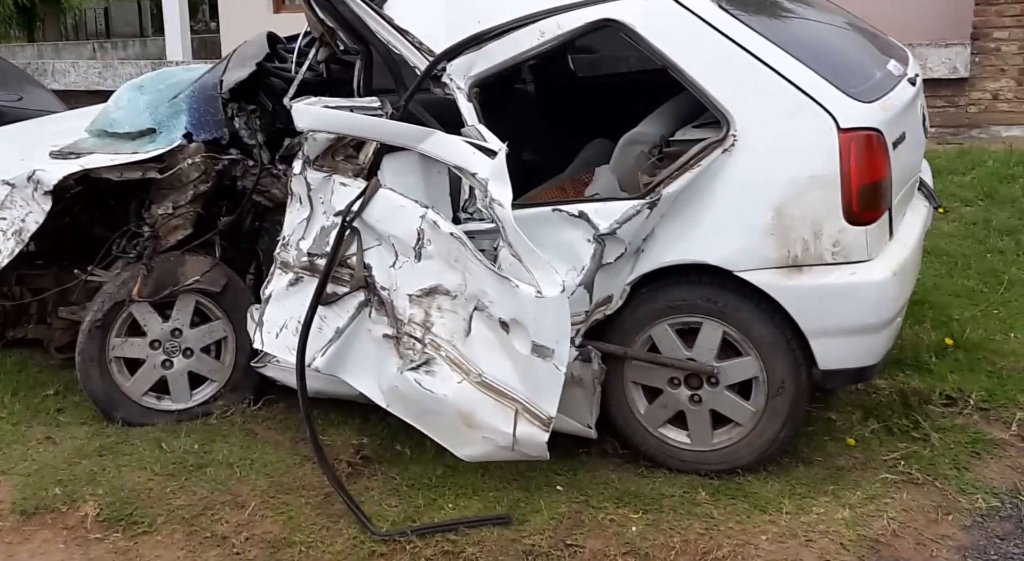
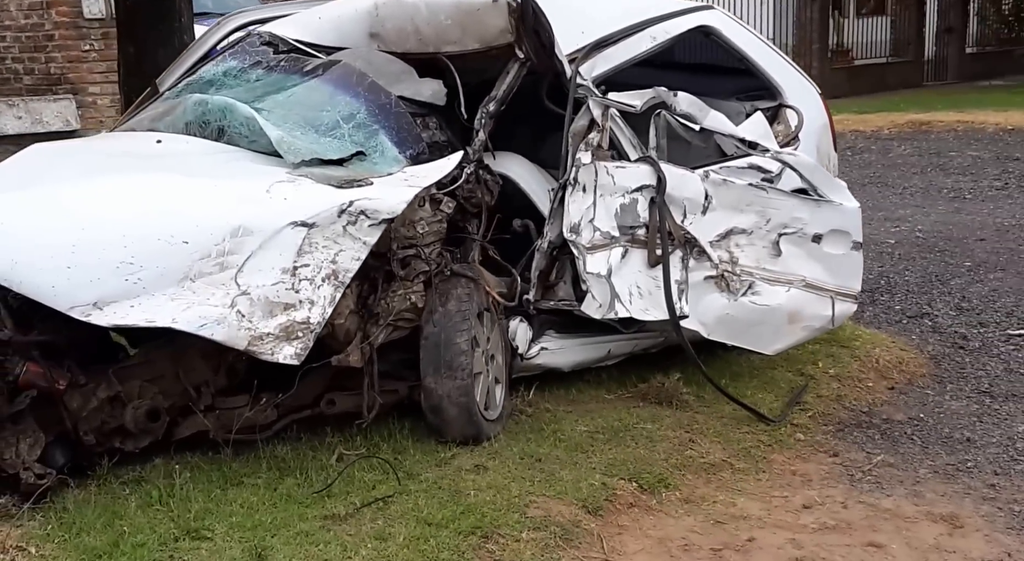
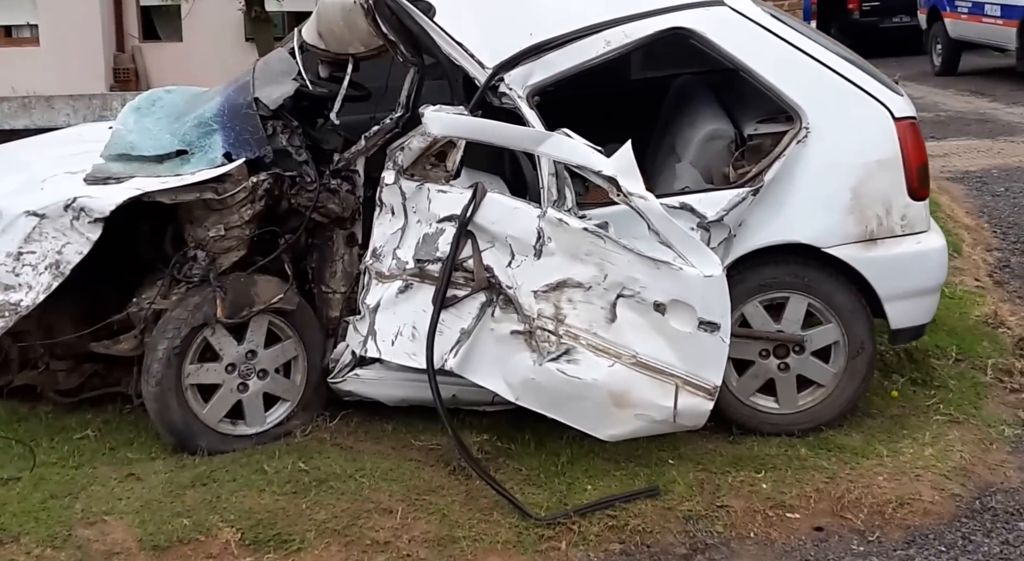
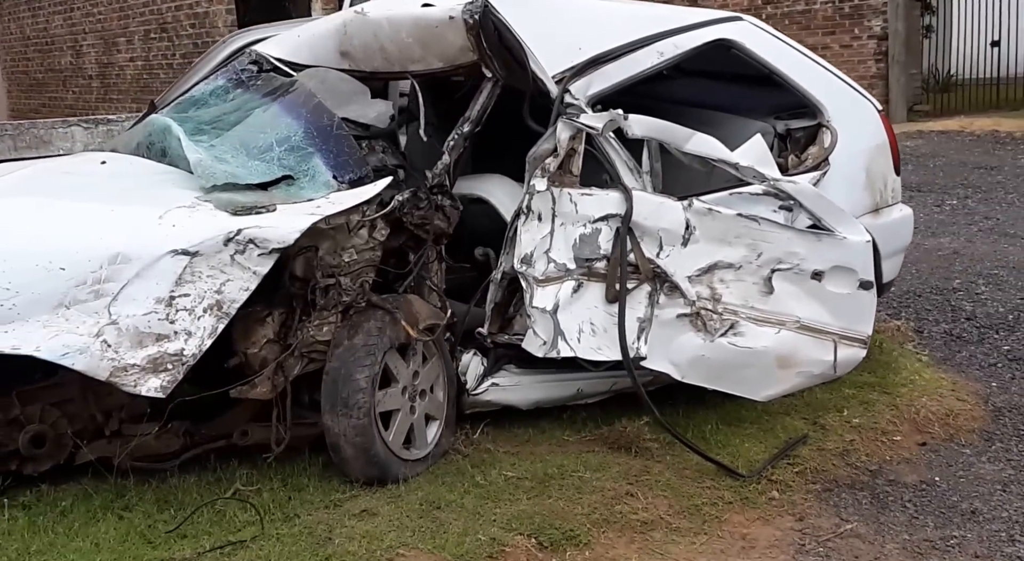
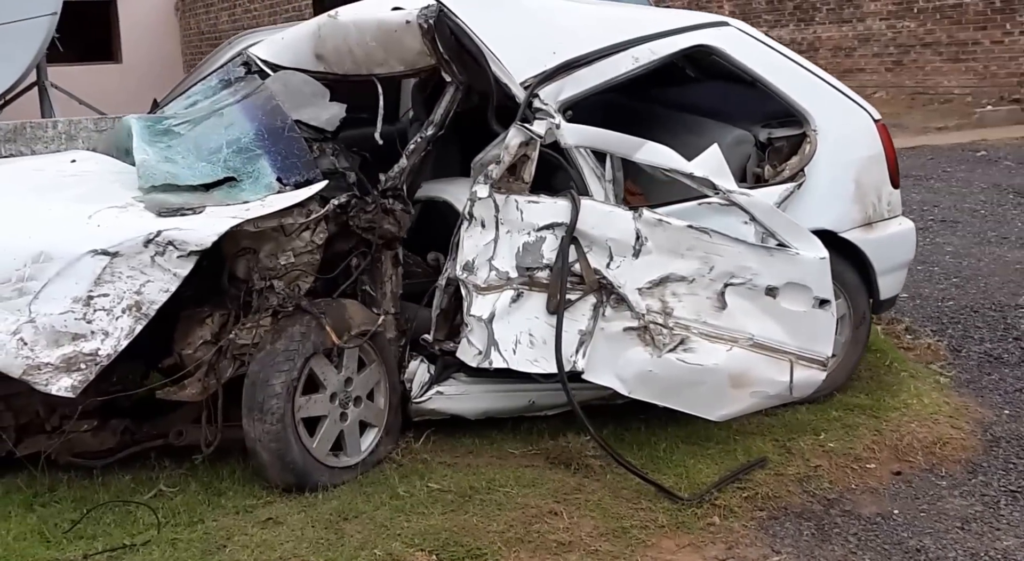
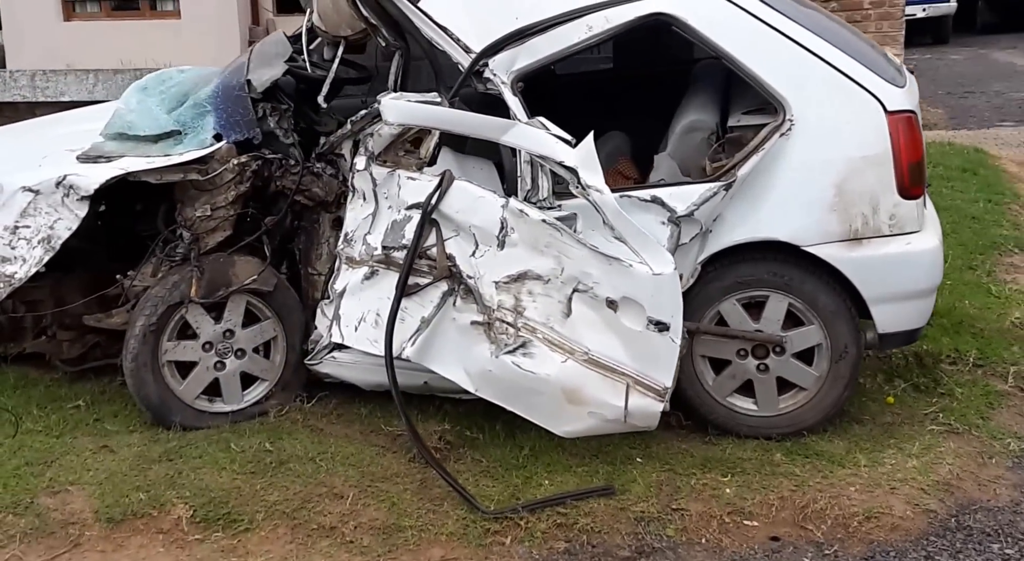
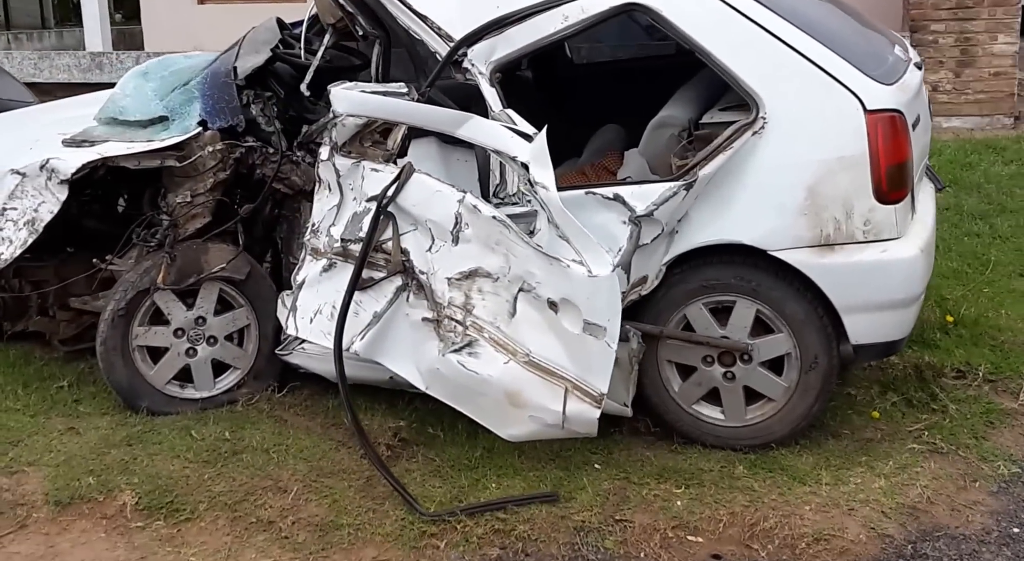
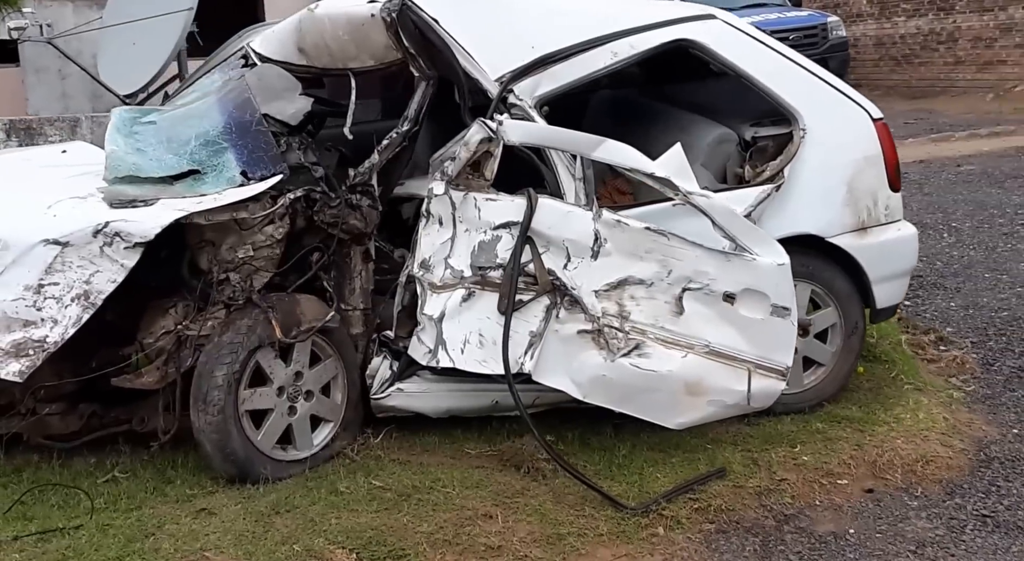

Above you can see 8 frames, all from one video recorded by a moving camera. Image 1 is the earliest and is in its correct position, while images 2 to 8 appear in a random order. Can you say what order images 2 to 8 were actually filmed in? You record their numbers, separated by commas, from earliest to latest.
7, 6, 3, 8, 5, 4, 2
